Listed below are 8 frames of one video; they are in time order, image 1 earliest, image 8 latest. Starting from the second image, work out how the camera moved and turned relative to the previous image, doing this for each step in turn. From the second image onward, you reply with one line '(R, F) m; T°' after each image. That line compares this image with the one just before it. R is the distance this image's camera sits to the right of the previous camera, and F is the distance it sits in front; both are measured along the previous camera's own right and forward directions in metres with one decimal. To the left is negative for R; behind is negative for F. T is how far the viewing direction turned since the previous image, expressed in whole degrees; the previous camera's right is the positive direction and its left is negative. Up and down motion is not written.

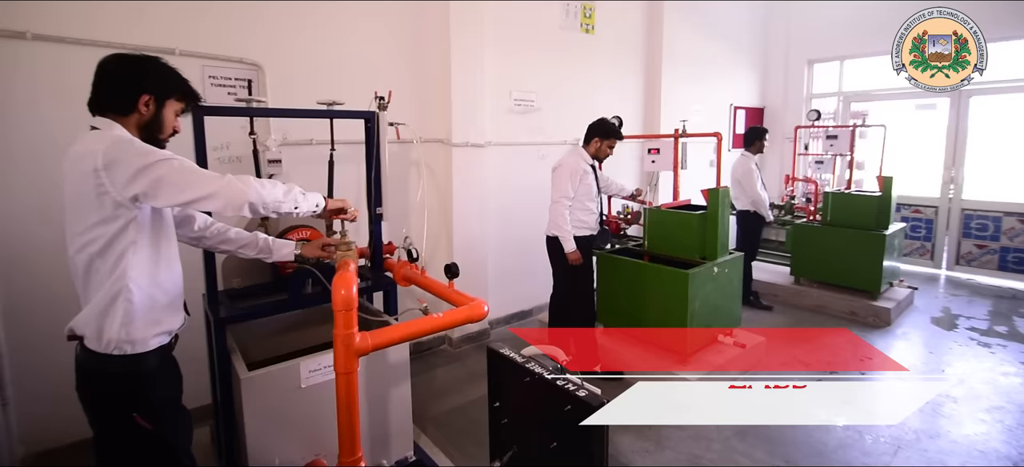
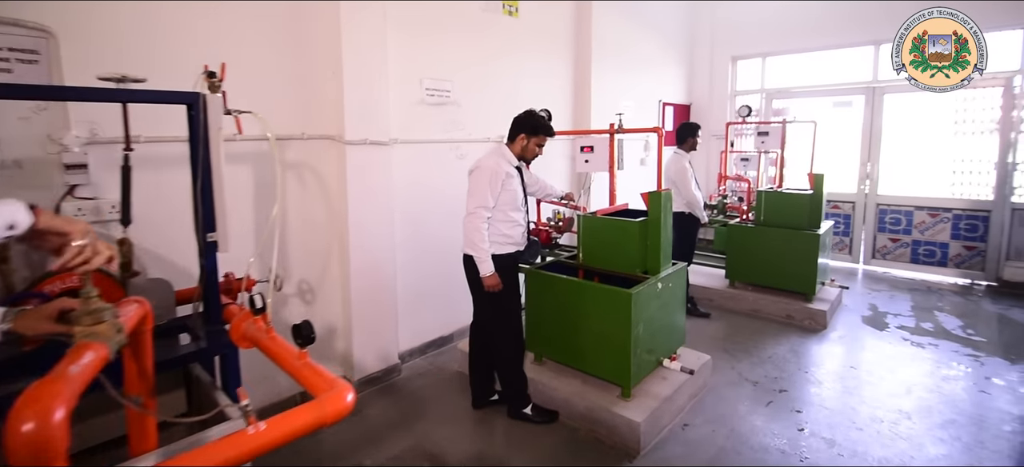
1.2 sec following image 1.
(+0.1, +0.5) m; +8°
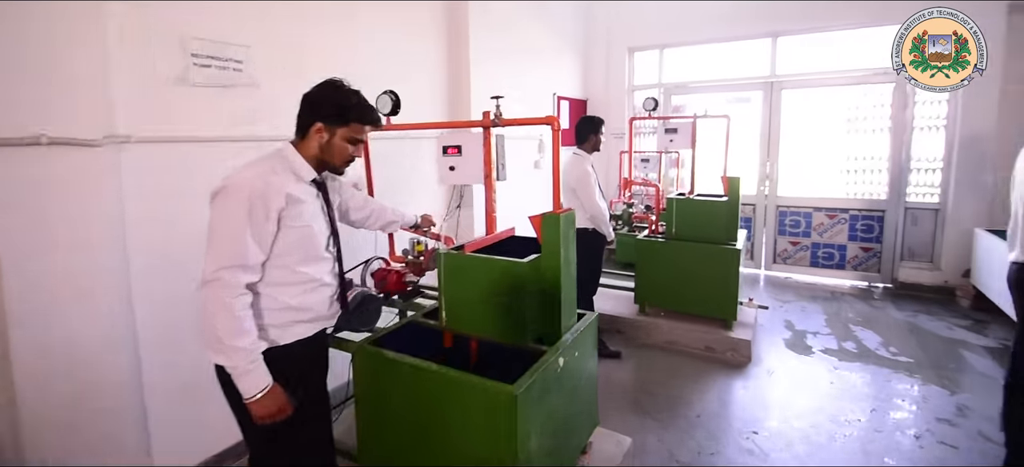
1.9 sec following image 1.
(+0.3, +0.9) m; +11°
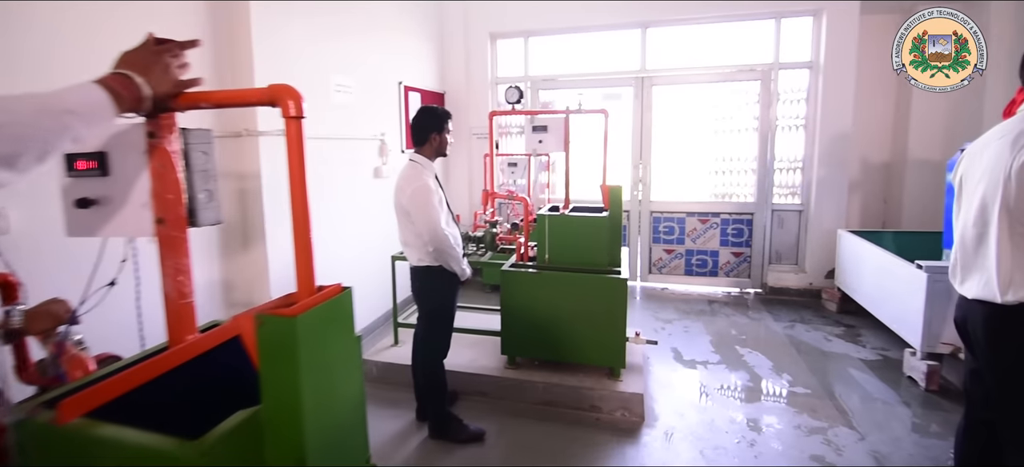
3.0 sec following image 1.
(+0.3, +0.9) m; +14°
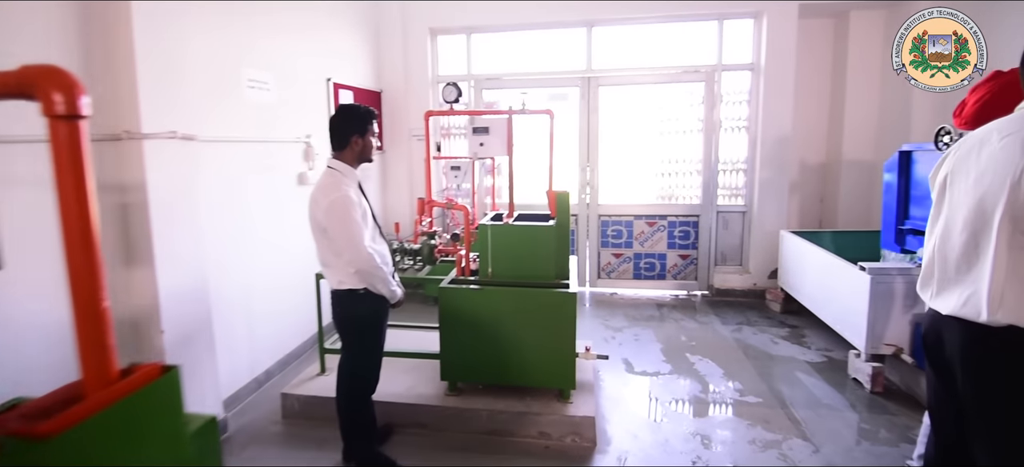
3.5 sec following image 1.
(+0.1, +0.2) m; +6°
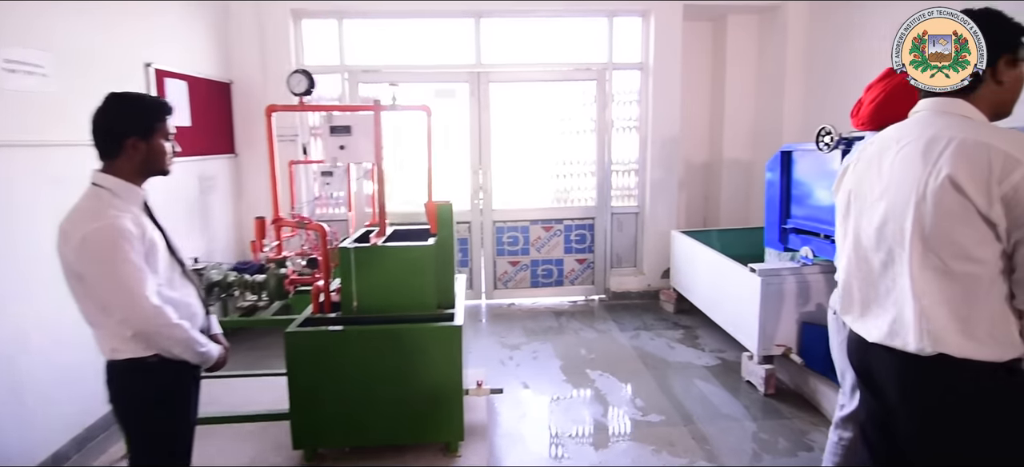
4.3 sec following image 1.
(+0.1, +0.4) m; +11°
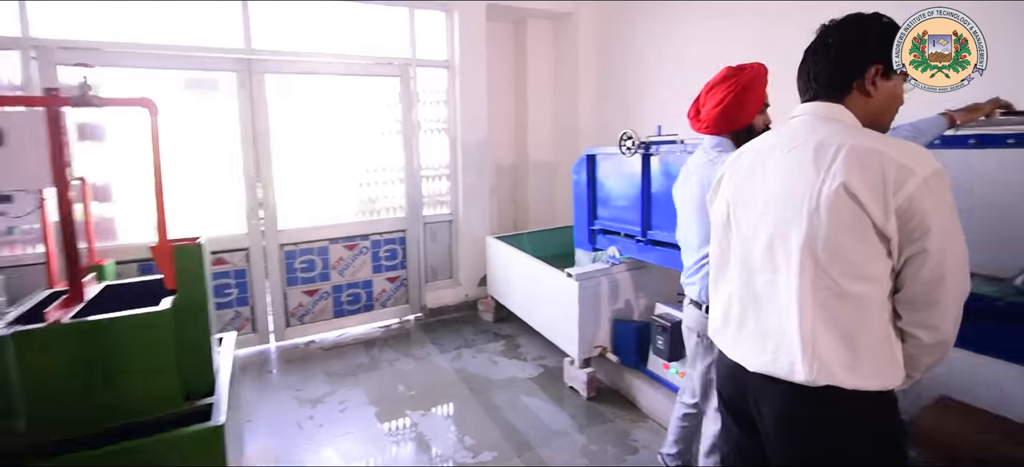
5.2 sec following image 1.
(+0.1, +0.4) m; +22°
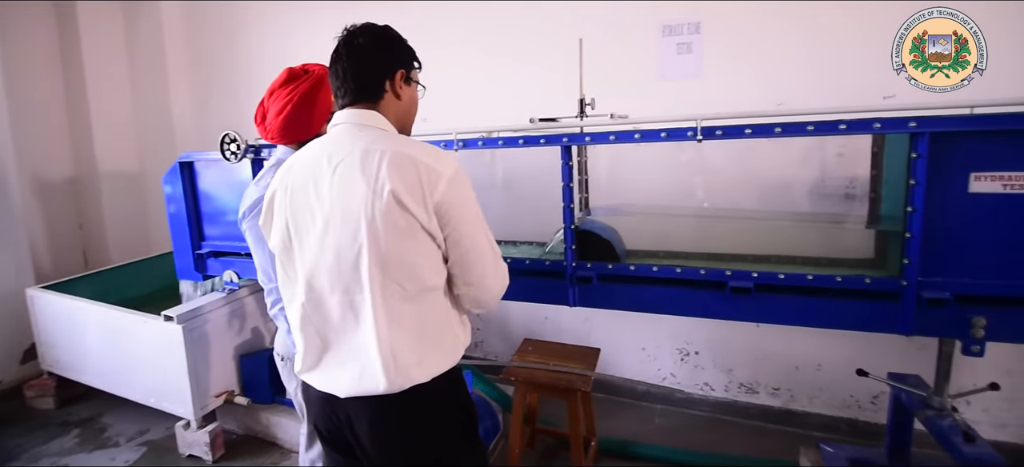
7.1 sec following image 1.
(+0.2, +0.2) m; +40°
